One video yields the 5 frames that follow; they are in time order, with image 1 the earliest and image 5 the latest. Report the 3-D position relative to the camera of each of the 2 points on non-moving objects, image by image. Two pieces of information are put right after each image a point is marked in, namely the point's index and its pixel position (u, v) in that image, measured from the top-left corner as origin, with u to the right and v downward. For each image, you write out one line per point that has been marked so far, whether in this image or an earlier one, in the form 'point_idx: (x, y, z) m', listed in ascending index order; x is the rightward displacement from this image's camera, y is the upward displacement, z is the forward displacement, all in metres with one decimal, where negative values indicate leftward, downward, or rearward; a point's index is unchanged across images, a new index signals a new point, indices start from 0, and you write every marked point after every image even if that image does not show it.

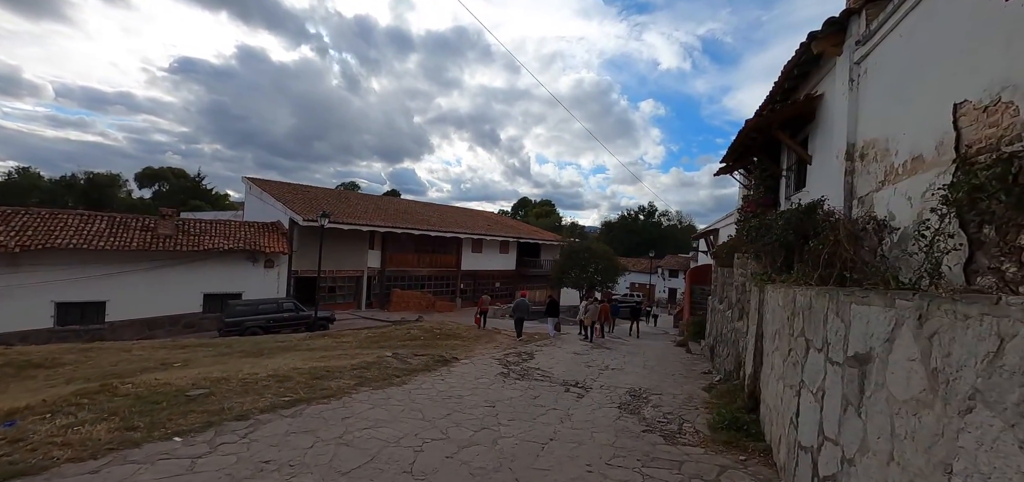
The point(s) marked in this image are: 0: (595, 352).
0: (+2.4, -3.2, +13.6) m
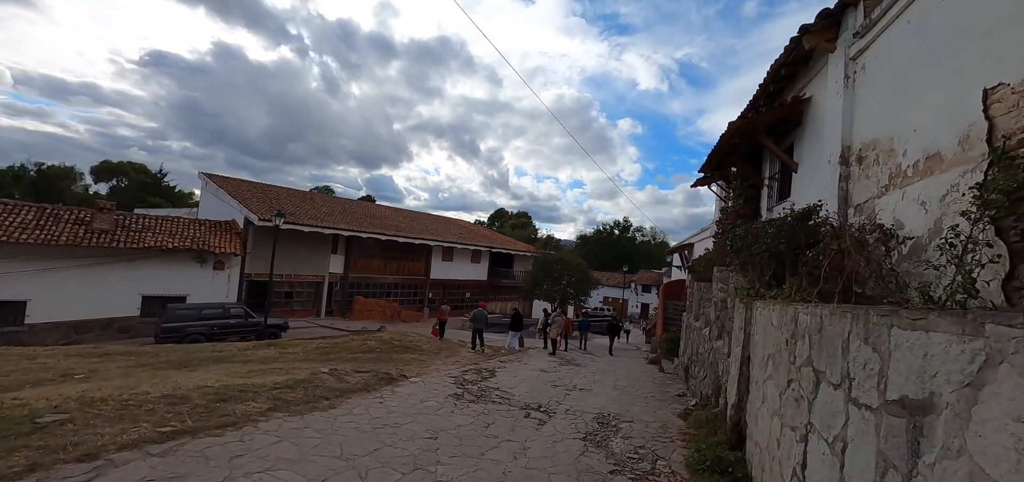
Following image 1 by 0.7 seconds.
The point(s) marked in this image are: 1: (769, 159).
0: (+1.4, -3.4, +12.6) m
1: (+5.1, +1.6, +9.4) m
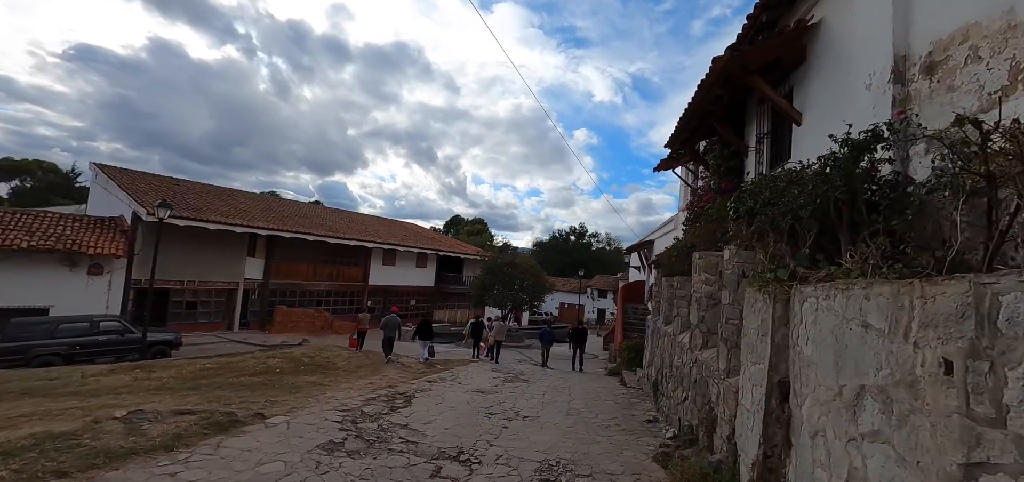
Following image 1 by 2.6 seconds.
0: (-0.1, -3.2, +10.2) m
1: (+3.9, +1.9, +7.4) m
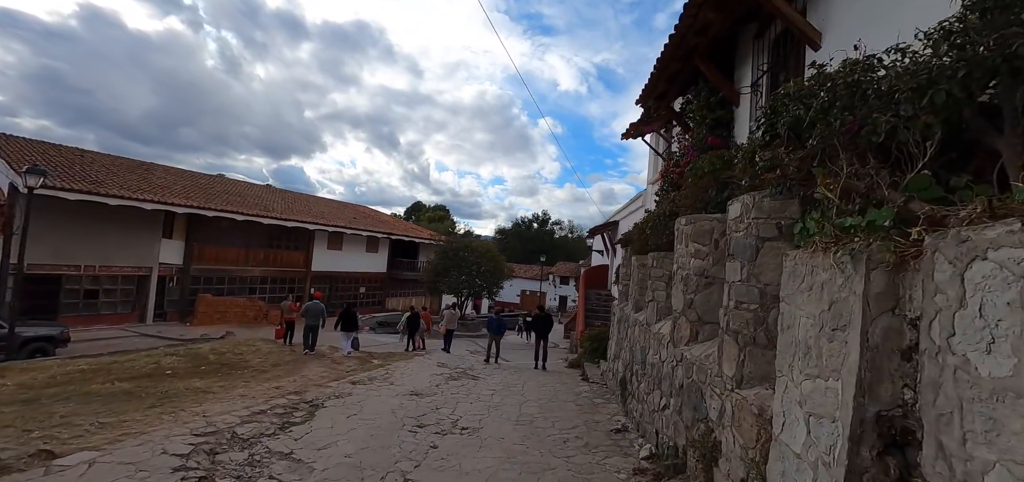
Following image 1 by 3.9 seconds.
0: (-1.2, -2.7, +8.6) m
1: (+3.0, +2.4, +6.0) m
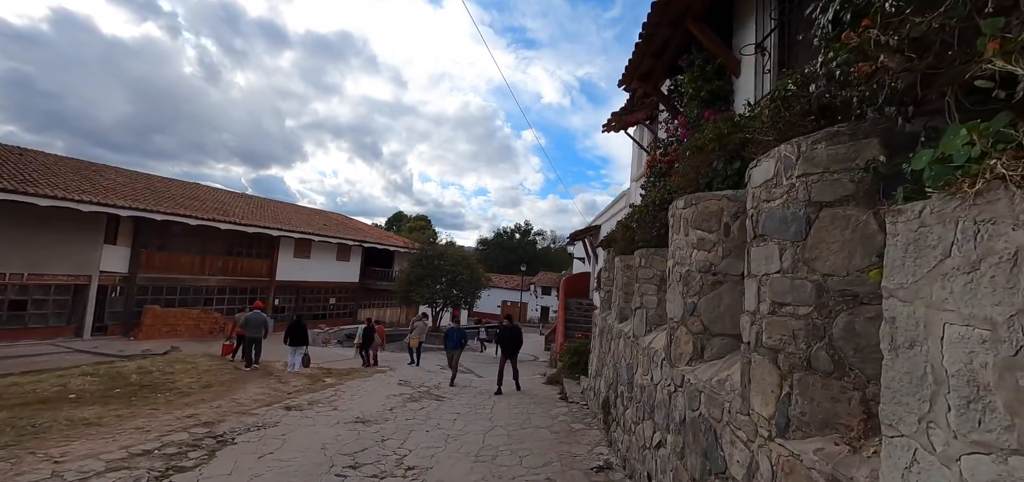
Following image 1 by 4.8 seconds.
0: (-1.7, -2.7, +7.3) m
1: (+2.6, +2.4, +5.0) m
